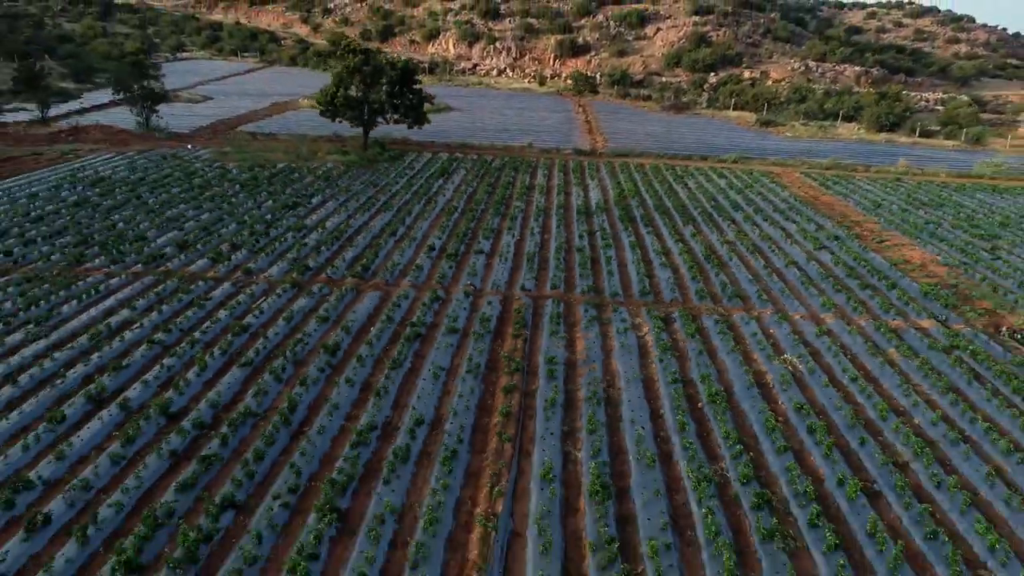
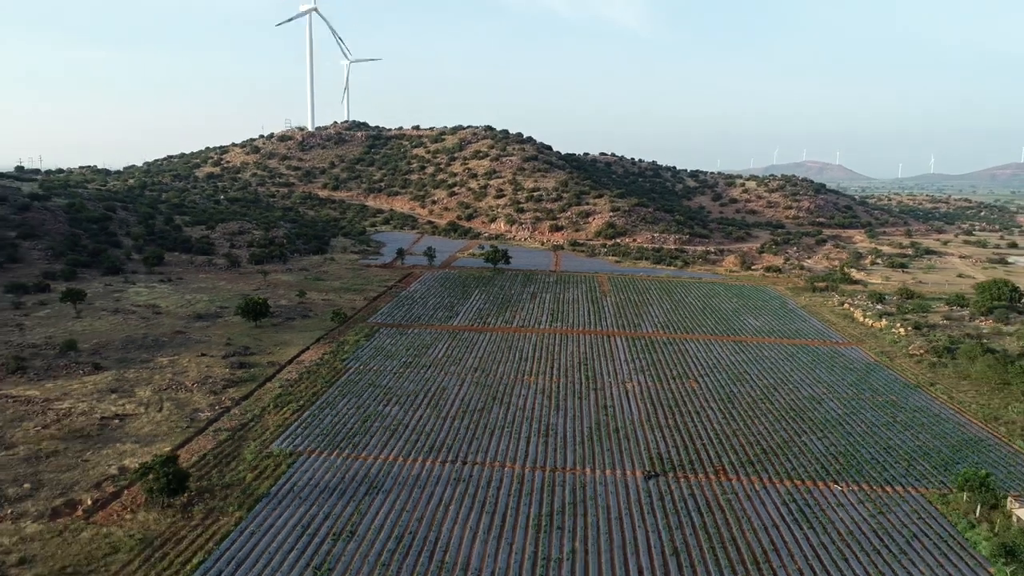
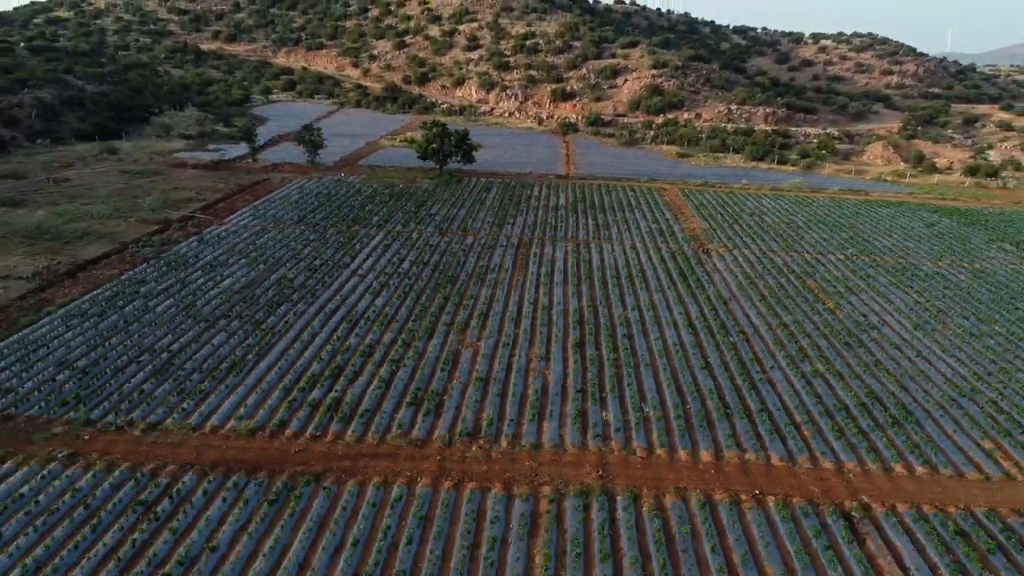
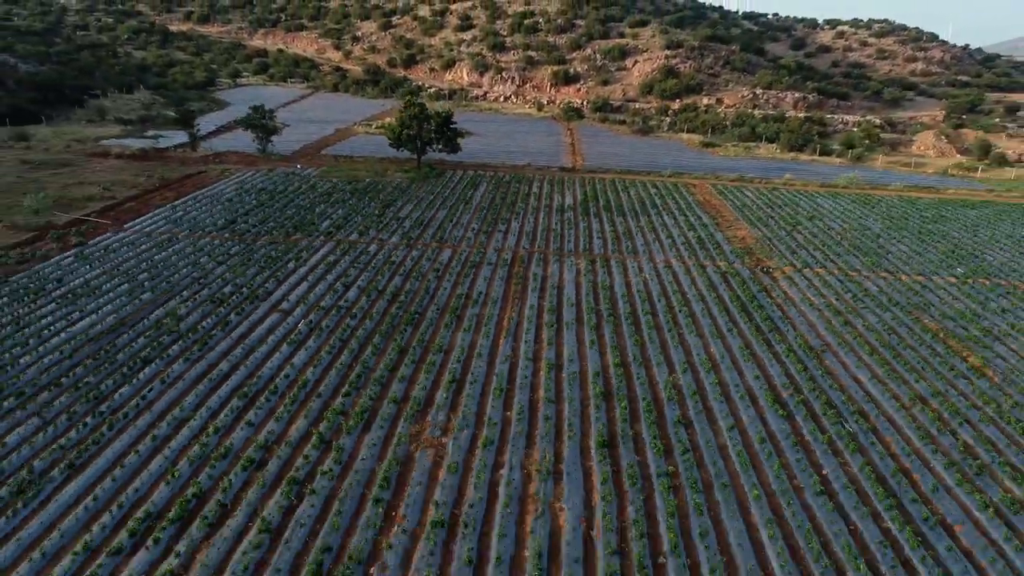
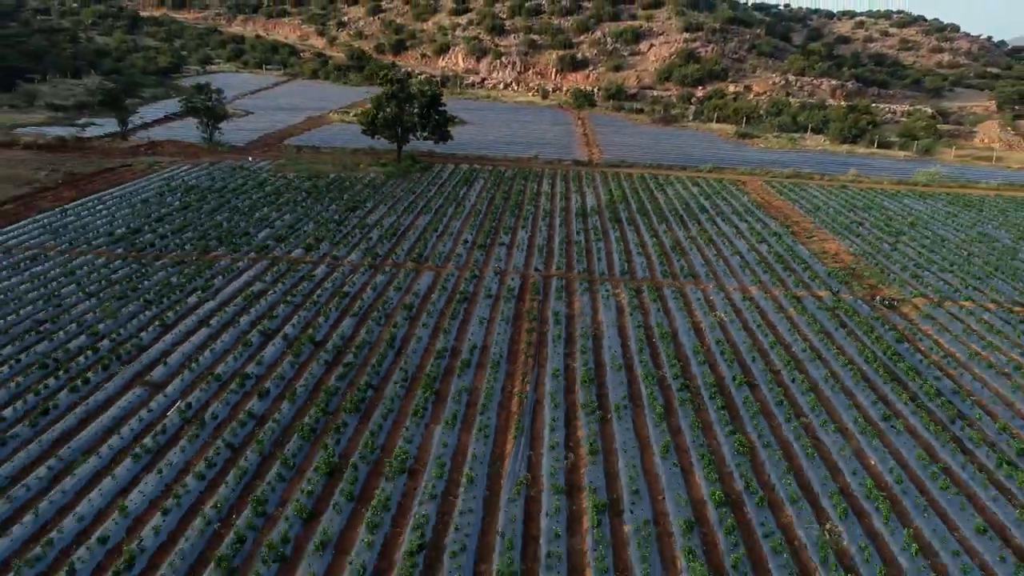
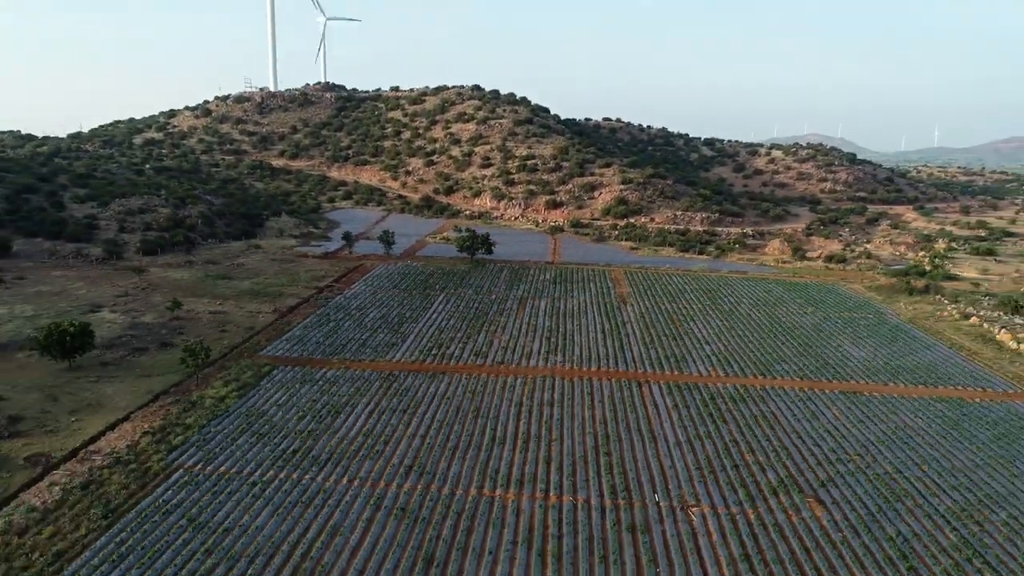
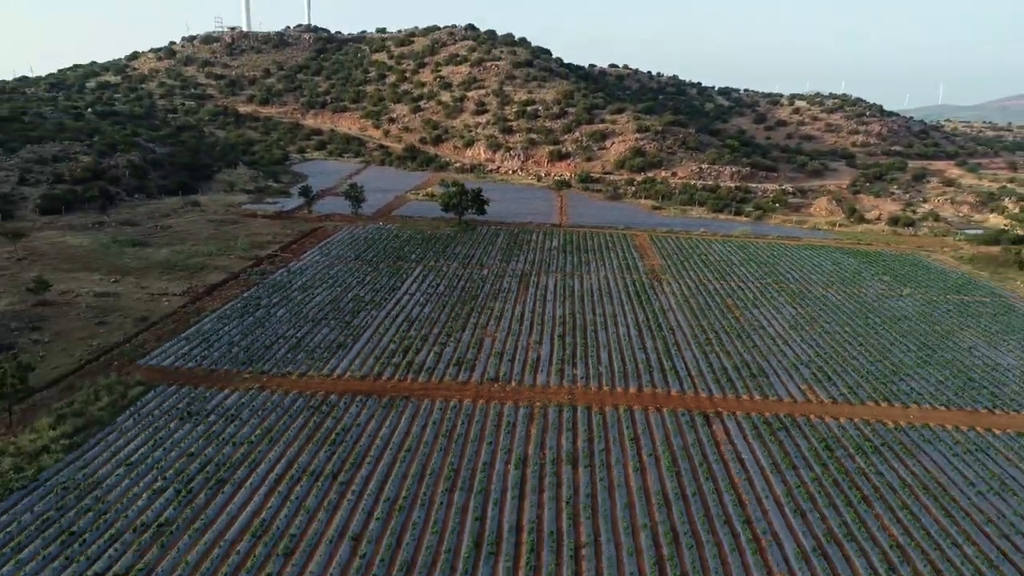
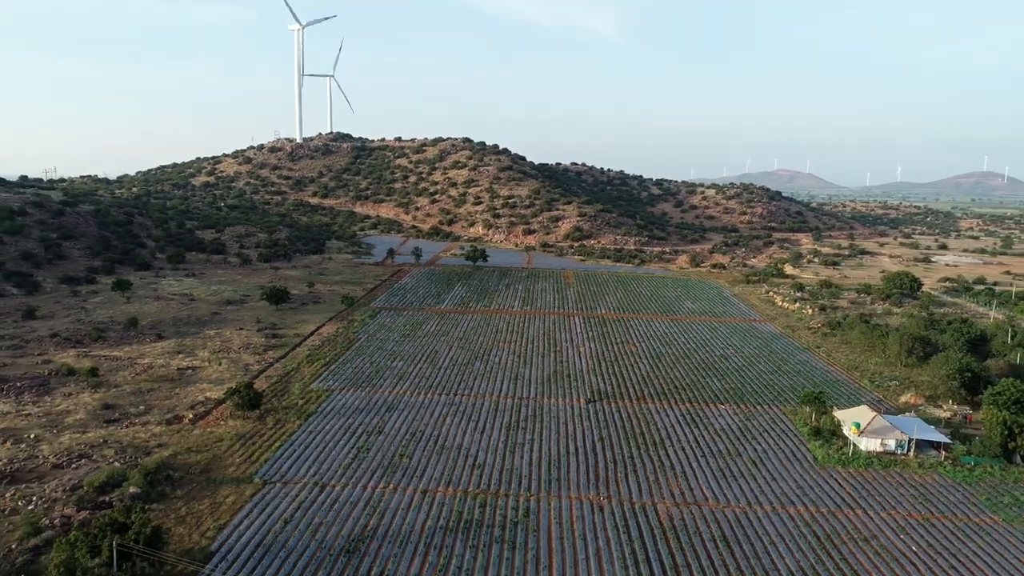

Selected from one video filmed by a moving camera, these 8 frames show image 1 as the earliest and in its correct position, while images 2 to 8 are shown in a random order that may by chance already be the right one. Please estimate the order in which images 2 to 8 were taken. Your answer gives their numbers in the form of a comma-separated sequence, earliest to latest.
5, 4, 3, 7, 6, 2, 8
